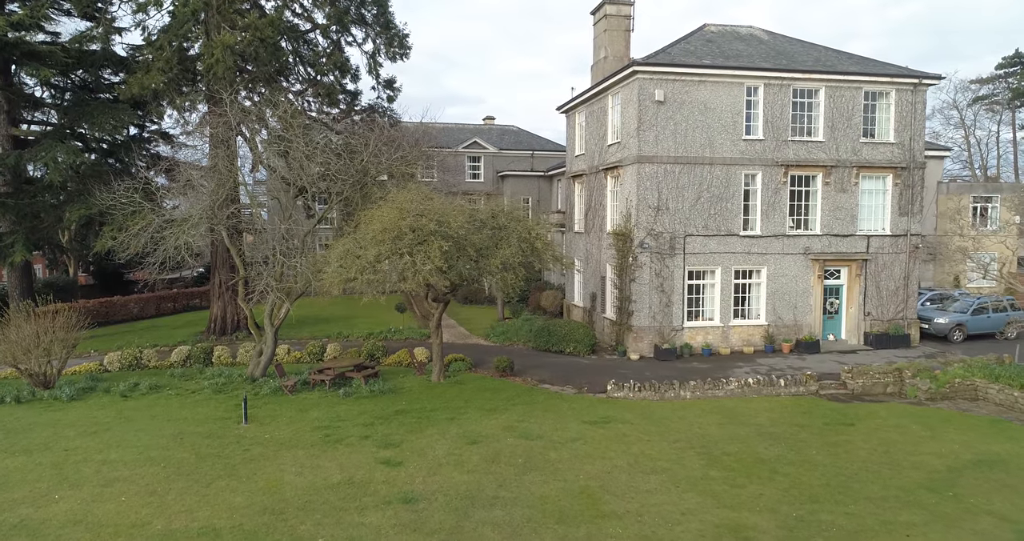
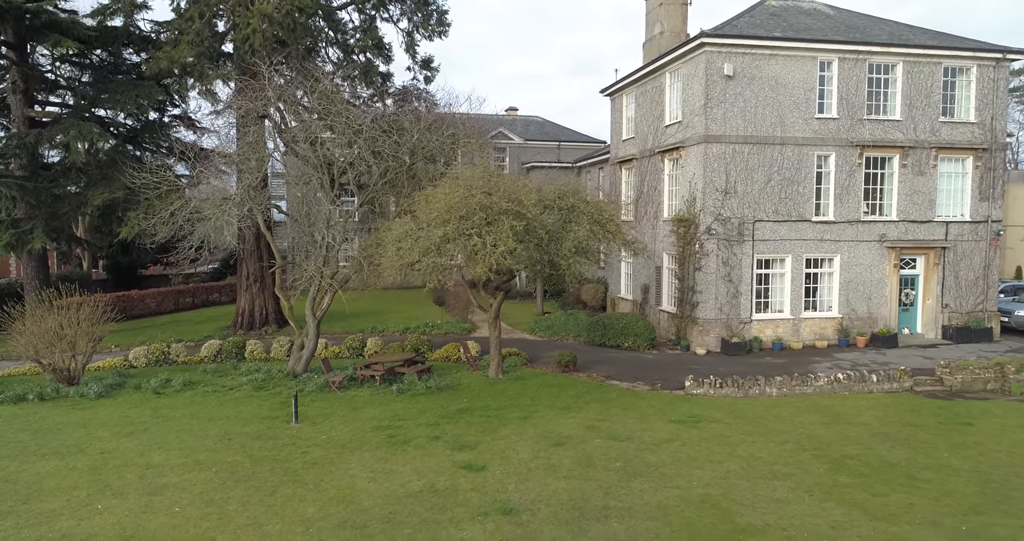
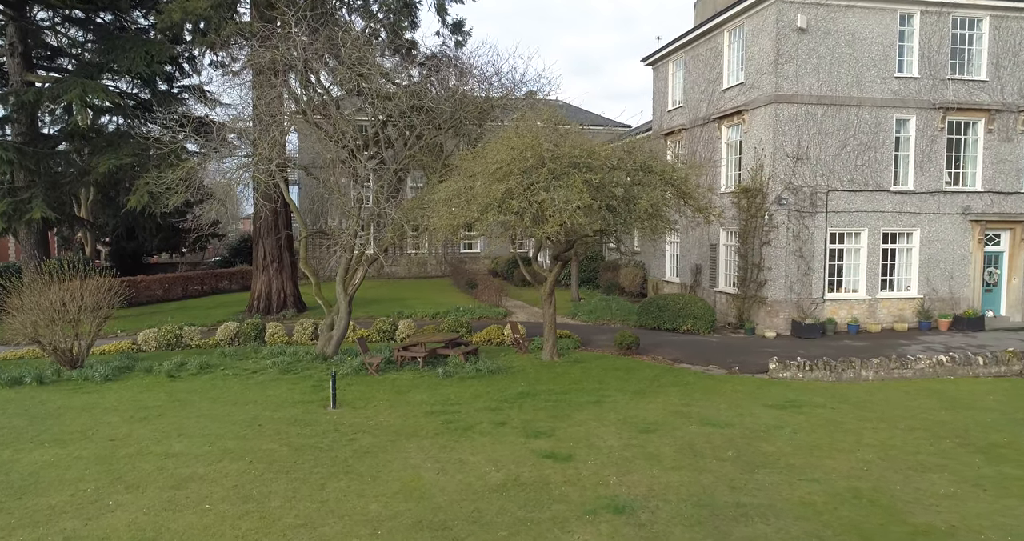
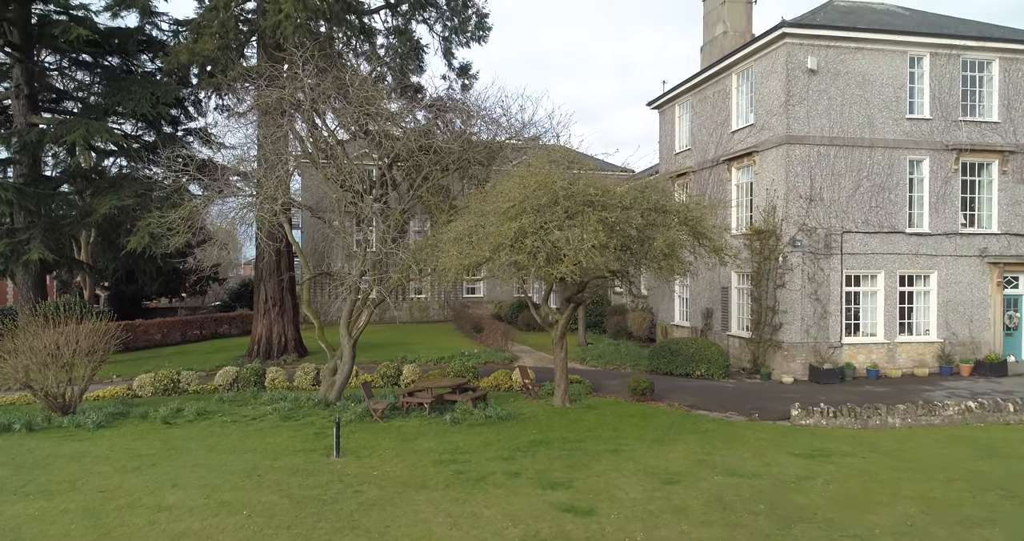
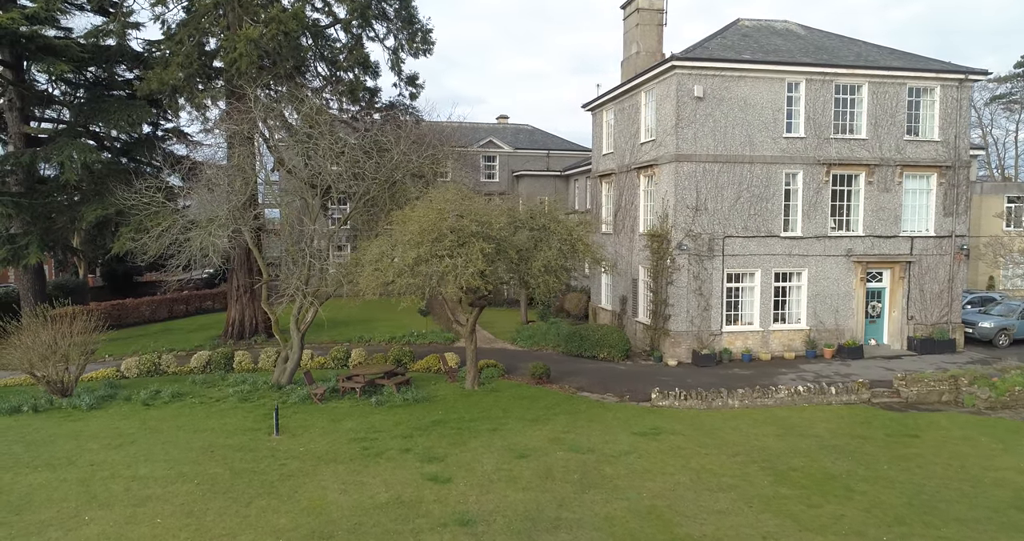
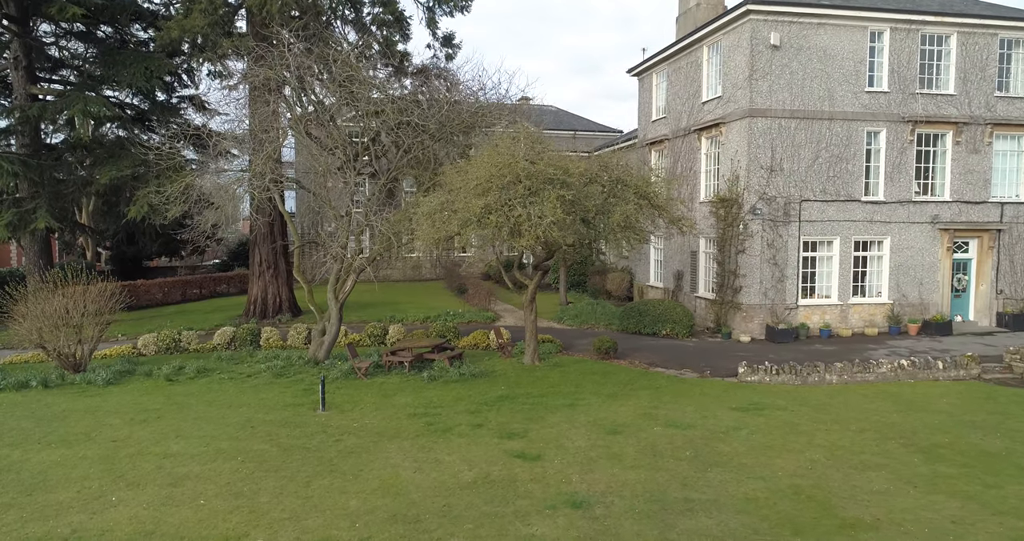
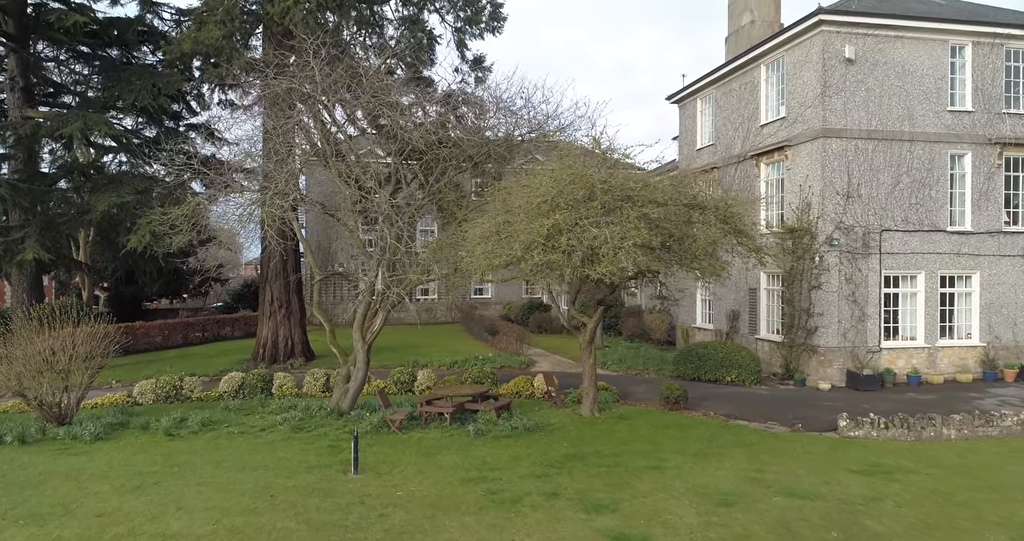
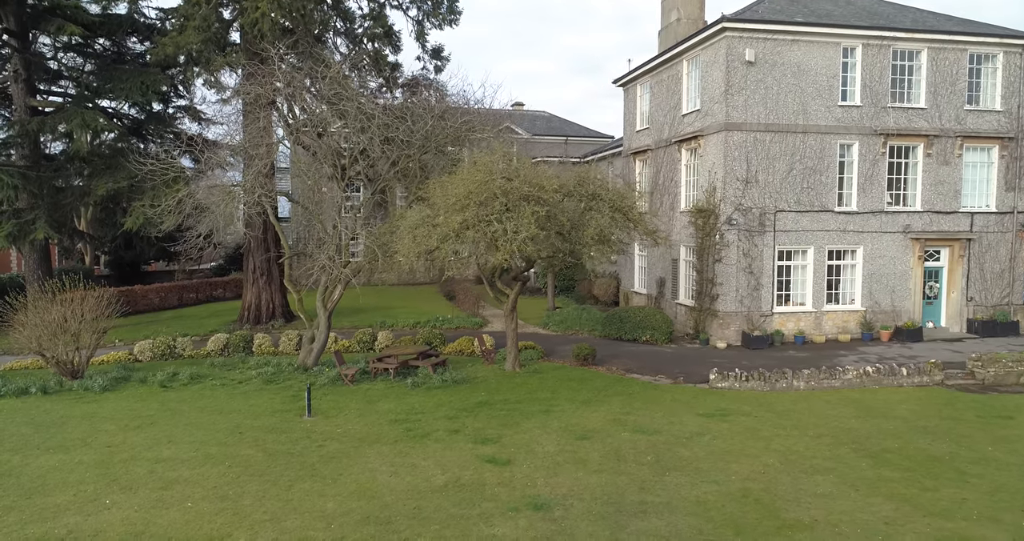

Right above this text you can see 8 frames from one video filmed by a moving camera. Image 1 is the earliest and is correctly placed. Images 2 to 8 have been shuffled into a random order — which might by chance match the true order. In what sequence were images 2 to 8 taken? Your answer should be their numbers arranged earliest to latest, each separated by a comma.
5, 2, 8, 6, 3, 4, 7
